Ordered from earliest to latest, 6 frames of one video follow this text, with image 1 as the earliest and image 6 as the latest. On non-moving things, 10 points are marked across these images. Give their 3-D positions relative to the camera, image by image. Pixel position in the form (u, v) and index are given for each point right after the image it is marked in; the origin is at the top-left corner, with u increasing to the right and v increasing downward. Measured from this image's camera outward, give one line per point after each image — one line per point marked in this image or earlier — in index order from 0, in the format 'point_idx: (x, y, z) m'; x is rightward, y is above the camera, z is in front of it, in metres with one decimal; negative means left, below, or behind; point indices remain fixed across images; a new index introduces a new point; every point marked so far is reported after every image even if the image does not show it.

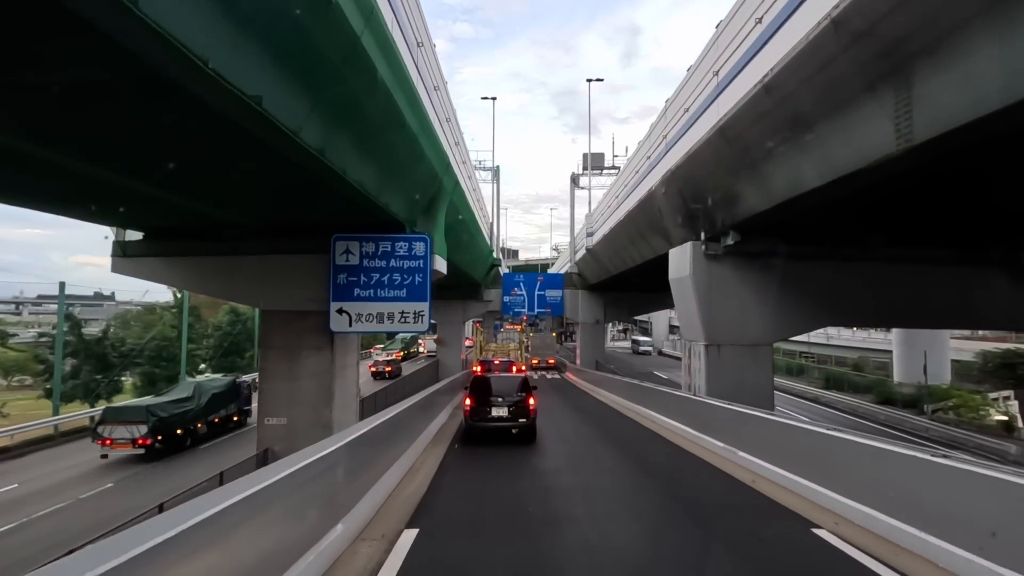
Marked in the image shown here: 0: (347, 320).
0: (-3.4, -0.7, +12.9) m
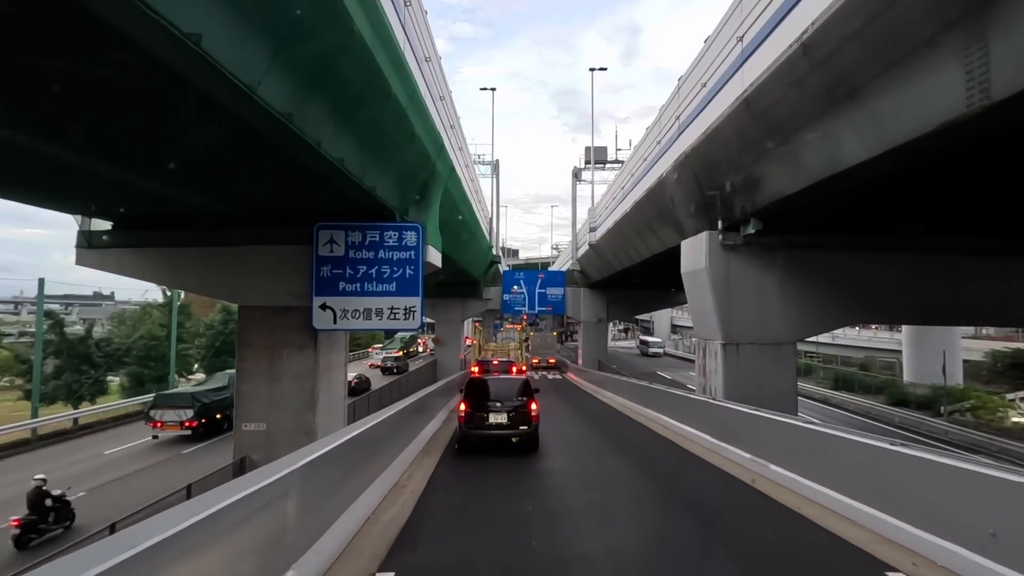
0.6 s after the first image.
0: (-3.4, -0.6, +11.7) m
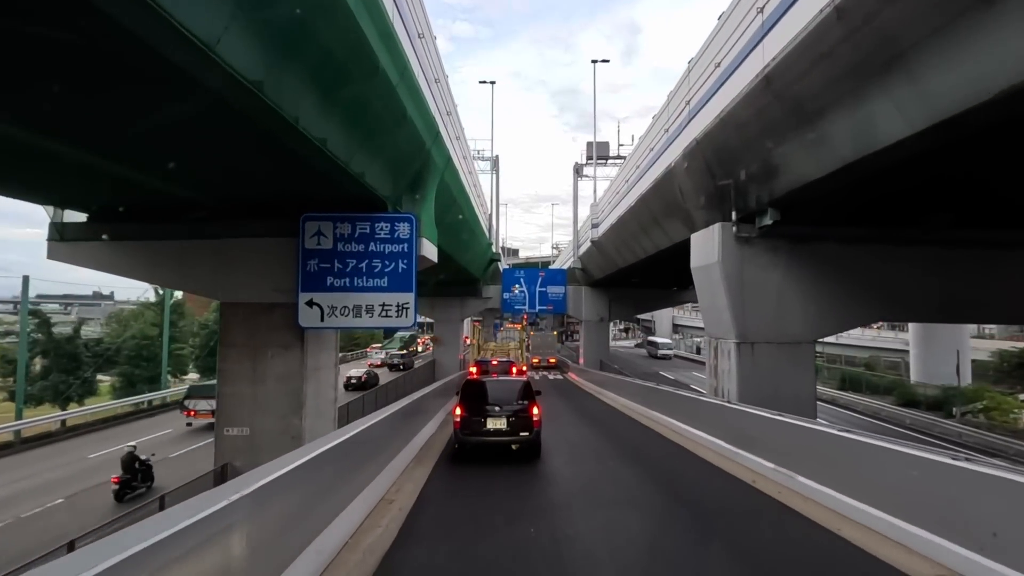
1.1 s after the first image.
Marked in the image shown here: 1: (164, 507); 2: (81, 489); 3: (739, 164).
0: (-3.4, -0.5, +11.0) m
1: (-5.6, -3.6, +10.0) m
2: (-11.9, -5.6, +17.1) m
3: (+4.1, +2.3, +11.2) m
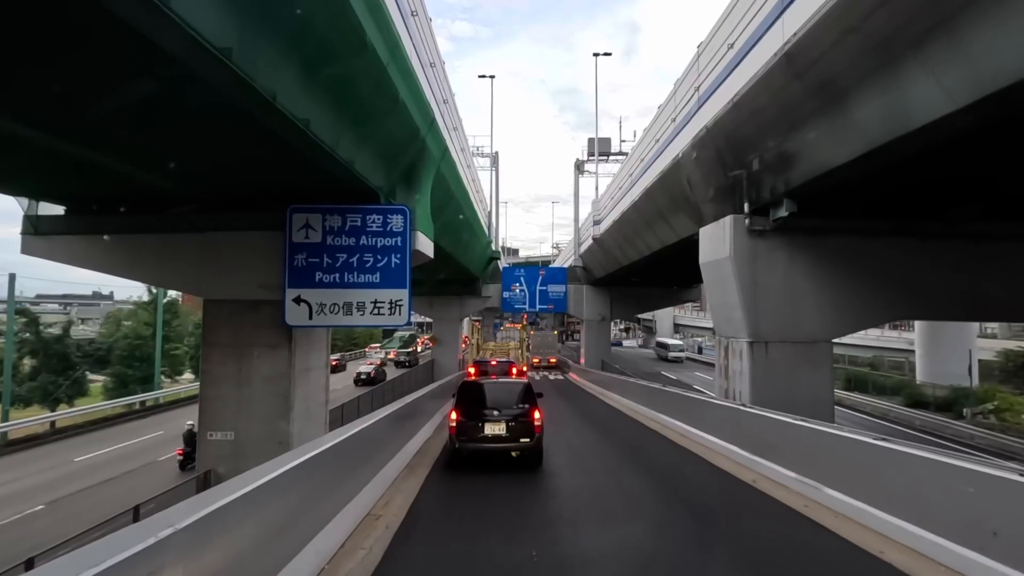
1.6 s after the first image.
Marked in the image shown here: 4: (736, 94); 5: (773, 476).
0: (-3.4, -0.4, +10.3) m
1: (-5.6, -3.5, +9.3) m
2: (-12.0, -5.5, +16.5) m
3: (+4.1, +2.3, +10.6) m
4: (+3.7, +3.2, +10.1) m
5: (+4.1, -3.0, +9.7) m
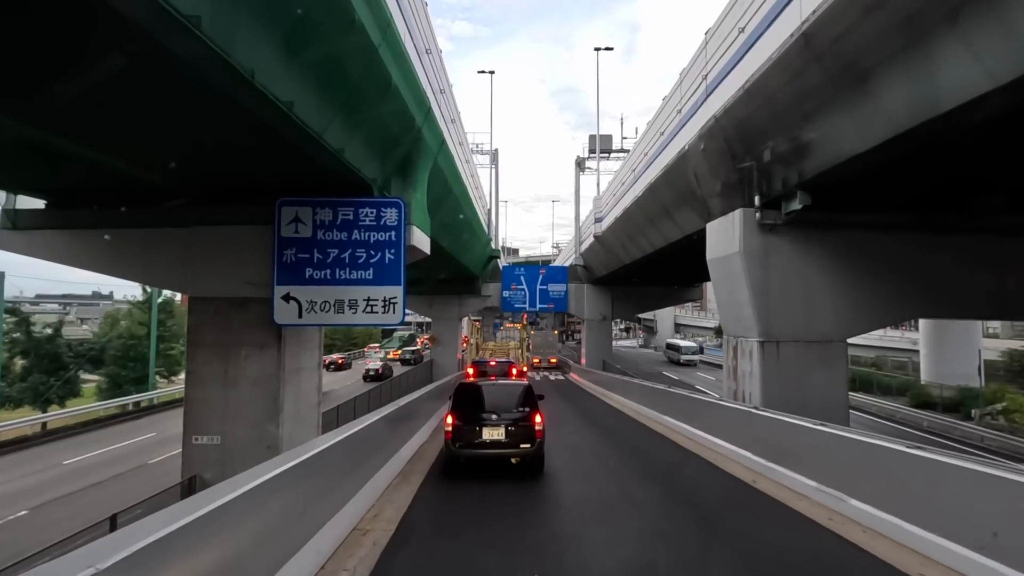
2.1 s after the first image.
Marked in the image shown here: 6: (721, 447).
0: (-3.4, -0.4, +9.8) m
1: (-5.6, -3.4, +8.8) m
2: (-12.0, -5.4, +16.0) m
3: (+4.1, +2.4, +10.1) m
4: (+3.7, +3.2, +9.6) m
5: (+4.1, -2.9, +9.2) m
6: (+4.0, -3.1, +11.9) m
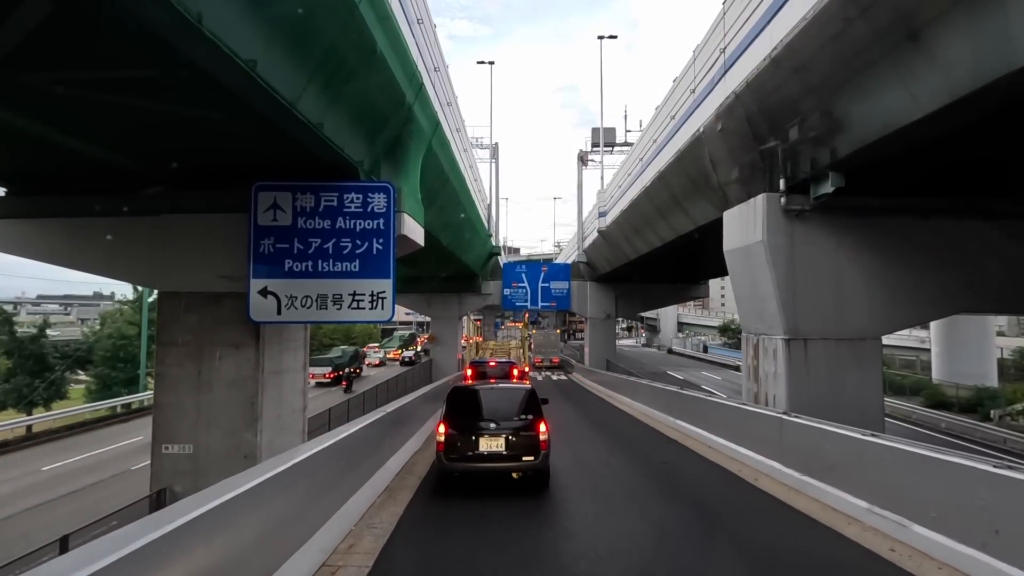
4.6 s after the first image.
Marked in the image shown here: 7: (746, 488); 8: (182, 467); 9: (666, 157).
0: (-3.4, -0.3, +8.9) m
1: (-5.6, -3.3, +7.9) m
2: (-11.9, -5.4, +15.1) m
3: (+4.1, +2.5, +9.1) m
4: (+3.7, +3.3, +8.6) m
5: (+4.1, -2.8, +8.3) m
6: (+4.0, -3.0, +11.0) m
7: (+3.5, -3.0, +9.1) m
8: (-5.4, -2.9, +10.2) m
9: (+3.7, +3.1, +14.9) m
